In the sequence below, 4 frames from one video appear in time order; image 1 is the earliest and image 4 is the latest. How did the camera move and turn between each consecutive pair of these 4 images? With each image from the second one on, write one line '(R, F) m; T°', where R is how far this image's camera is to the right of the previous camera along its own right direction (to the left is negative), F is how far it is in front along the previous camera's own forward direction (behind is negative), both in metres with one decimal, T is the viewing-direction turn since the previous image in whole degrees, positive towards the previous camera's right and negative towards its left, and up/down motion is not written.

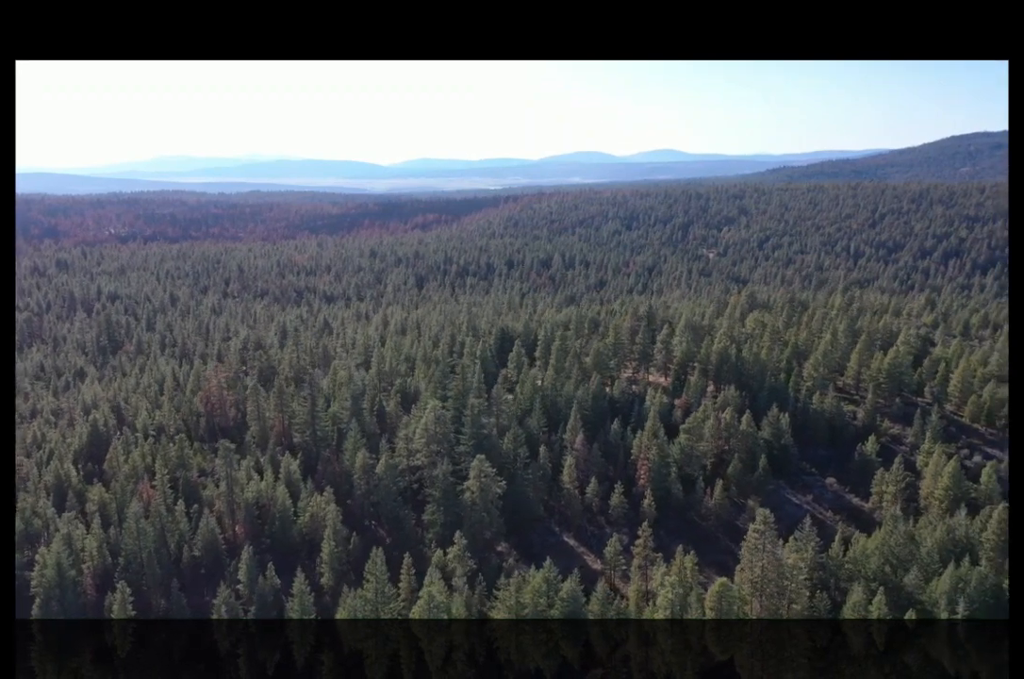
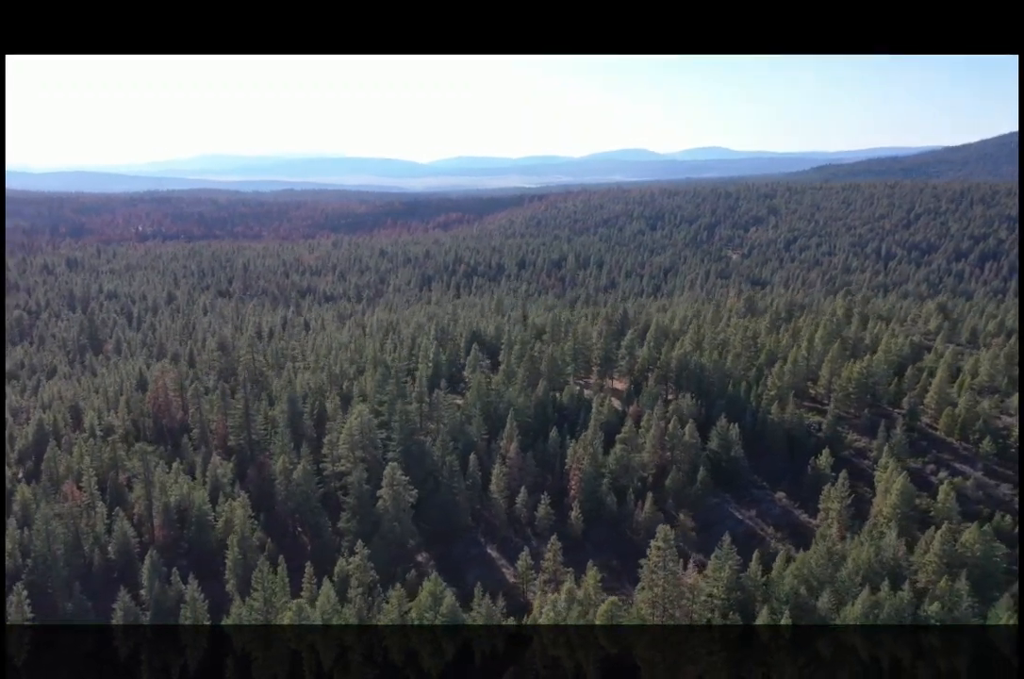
(+1.1, +0.1) m; -3°
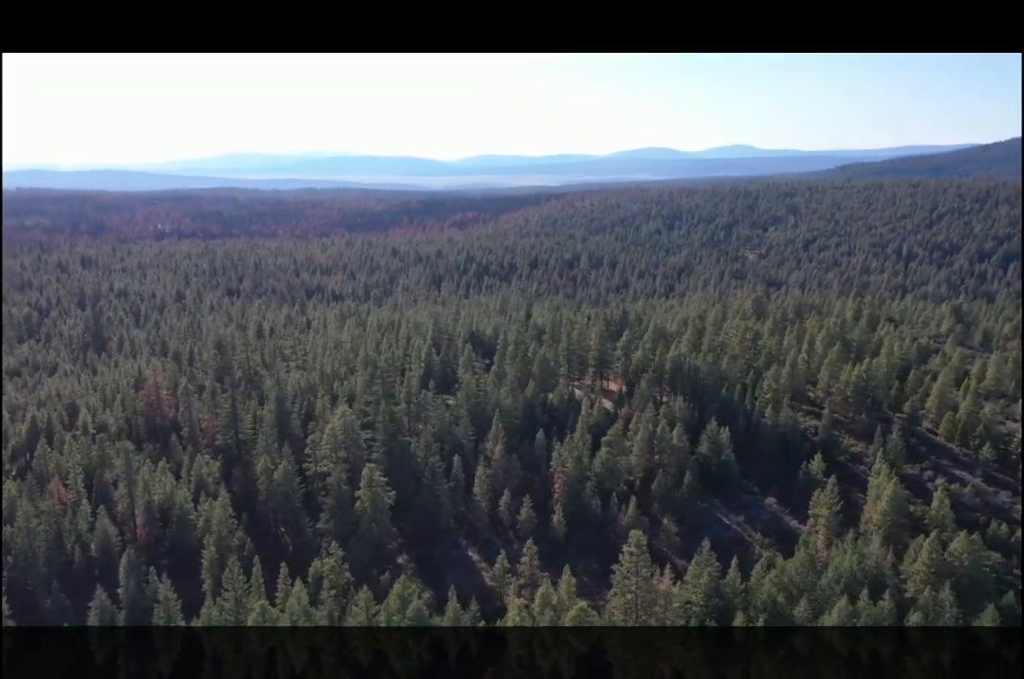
(+0.4, 0.0) m; -2°
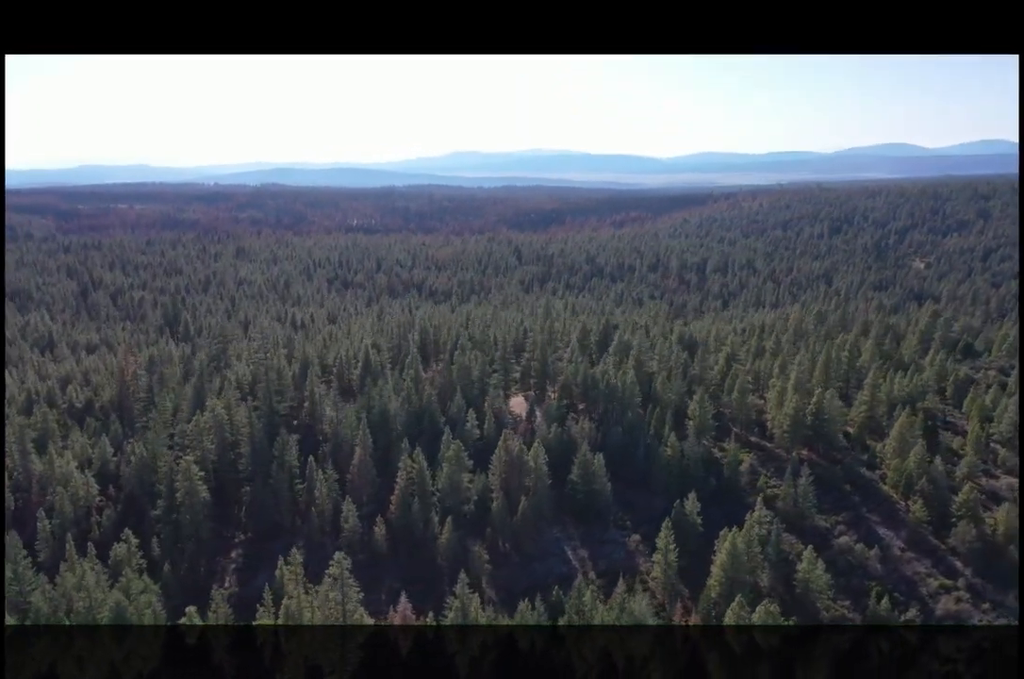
(+3.7, +0.3) m; -17°
